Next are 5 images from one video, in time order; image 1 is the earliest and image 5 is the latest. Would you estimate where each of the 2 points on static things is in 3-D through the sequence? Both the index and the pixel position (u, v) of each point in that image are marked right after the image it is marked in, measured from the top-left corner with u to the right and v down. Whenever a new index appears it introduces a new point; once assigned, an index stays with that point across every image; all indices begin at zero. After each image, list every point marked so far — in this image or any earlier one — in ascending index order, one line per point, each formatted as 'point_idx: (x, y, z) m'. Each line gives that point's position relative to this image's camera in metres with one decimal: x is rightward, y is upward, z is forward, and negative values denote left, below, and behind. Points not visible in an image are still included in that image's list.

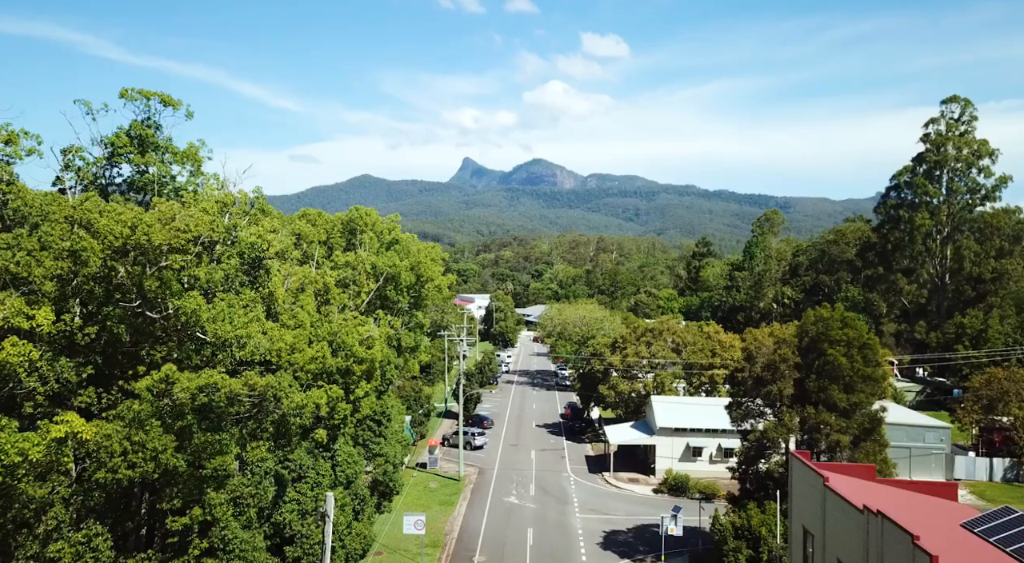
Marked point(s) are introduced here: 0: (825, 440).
0: (+8.7, -4.4, +19.3) m
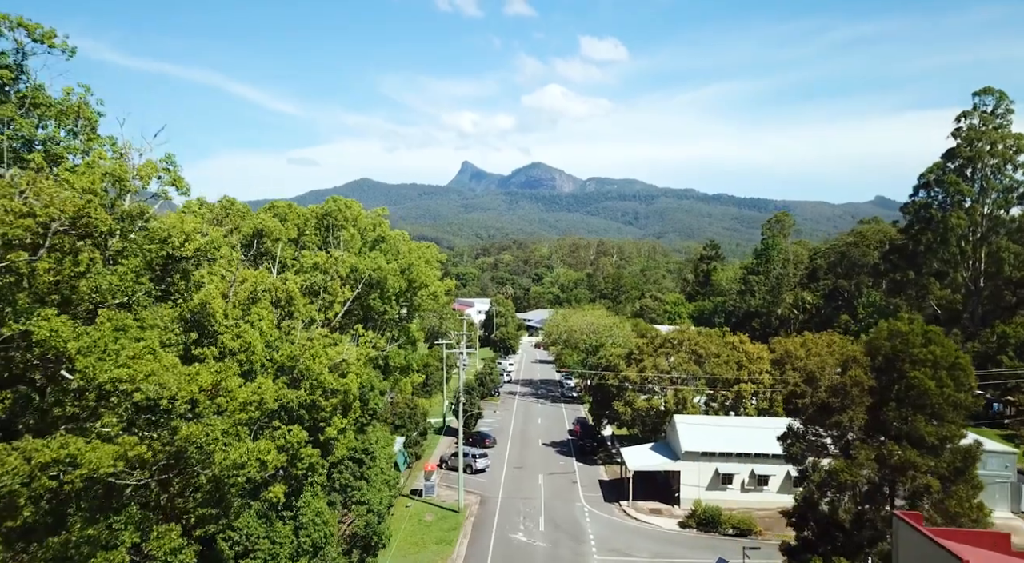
0: (+9.0, -4.6, +15.7) m
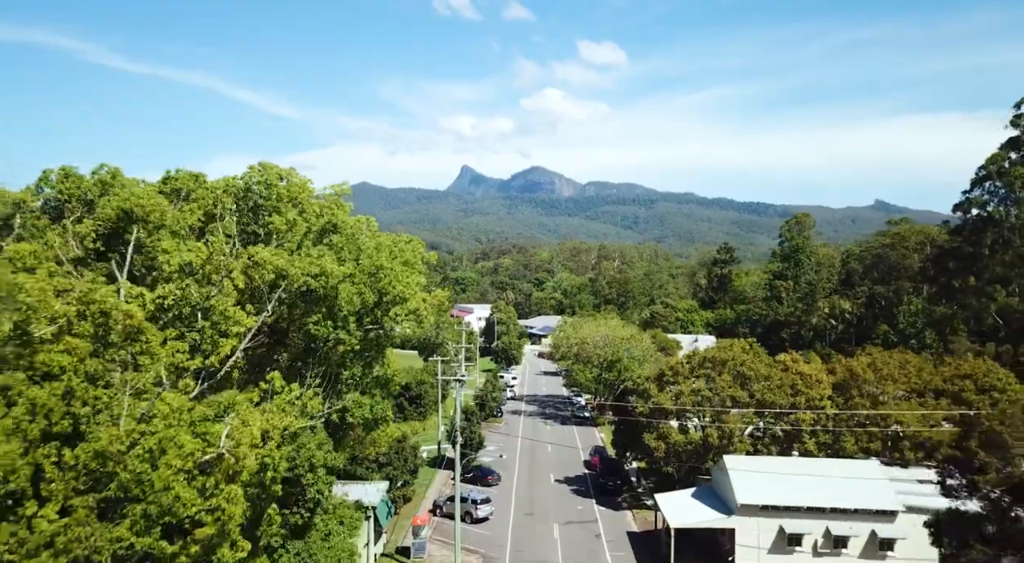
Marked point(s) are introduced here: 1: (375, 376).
0: (+9.4, -4.8, +9.7) m
1: (-3.6, -2.5, +18.4) m
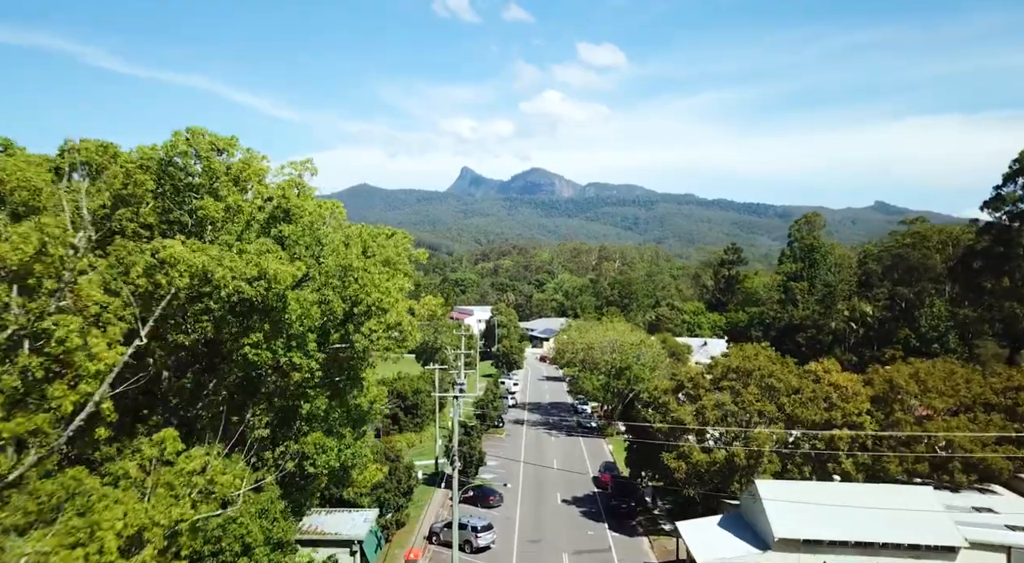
0: (+9.5, -4.8, +6.9) m
1: (-3.4, -2.6, +15.6) m
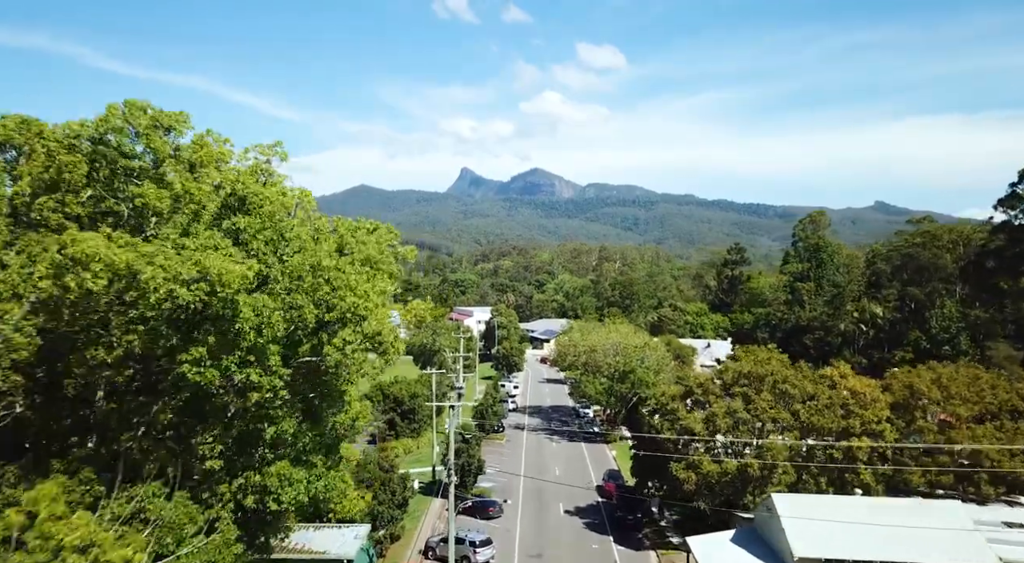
0: (+9.5, -4.8, +5.6) m
1: (-3.4, -2.6, +14.2) m
